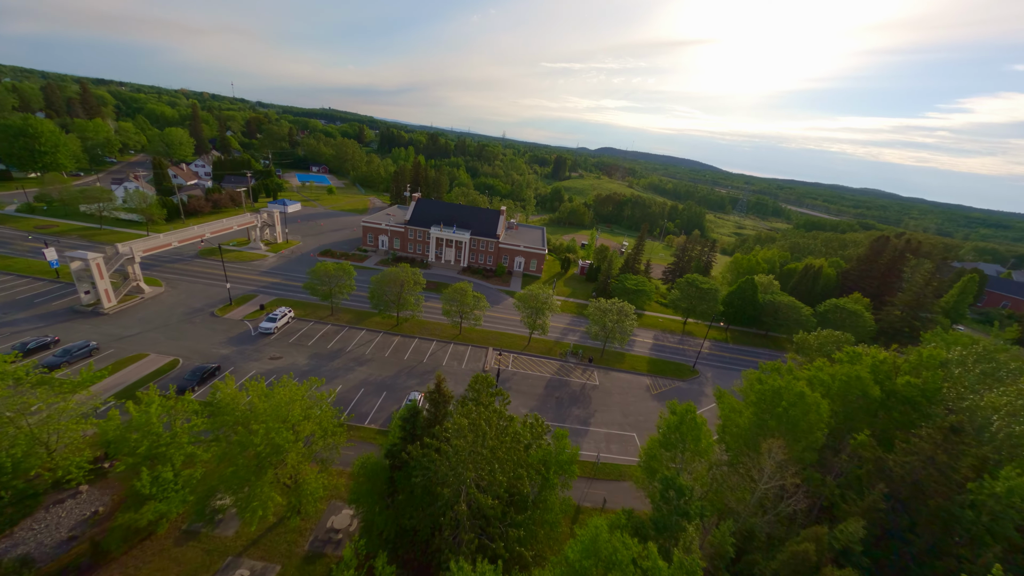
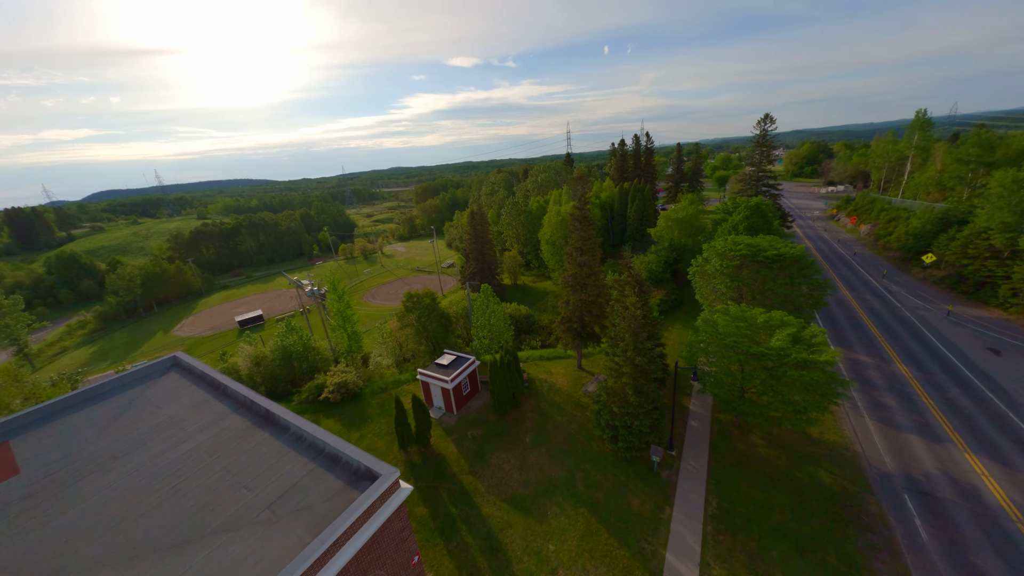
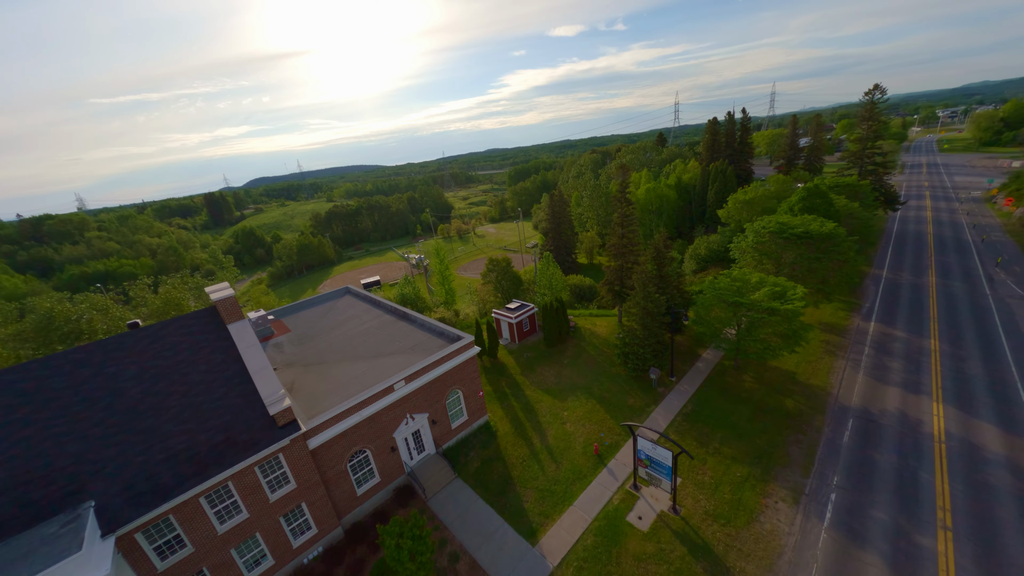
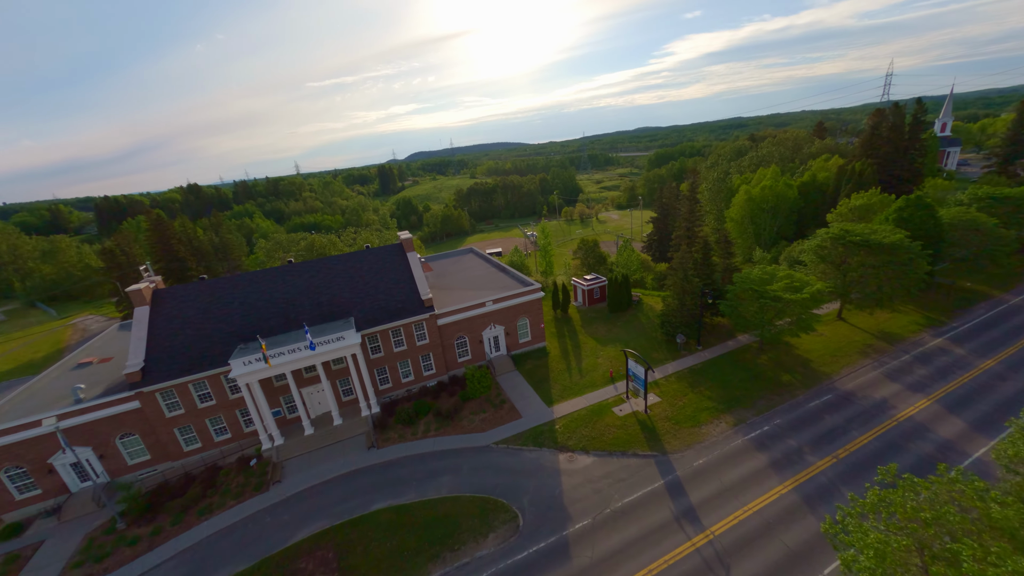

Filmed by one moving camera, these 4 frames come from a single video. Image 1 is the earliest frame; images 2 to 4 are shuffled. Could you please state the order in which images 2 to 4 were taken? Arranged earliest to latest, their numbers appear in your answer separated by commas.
4, 3, 2
